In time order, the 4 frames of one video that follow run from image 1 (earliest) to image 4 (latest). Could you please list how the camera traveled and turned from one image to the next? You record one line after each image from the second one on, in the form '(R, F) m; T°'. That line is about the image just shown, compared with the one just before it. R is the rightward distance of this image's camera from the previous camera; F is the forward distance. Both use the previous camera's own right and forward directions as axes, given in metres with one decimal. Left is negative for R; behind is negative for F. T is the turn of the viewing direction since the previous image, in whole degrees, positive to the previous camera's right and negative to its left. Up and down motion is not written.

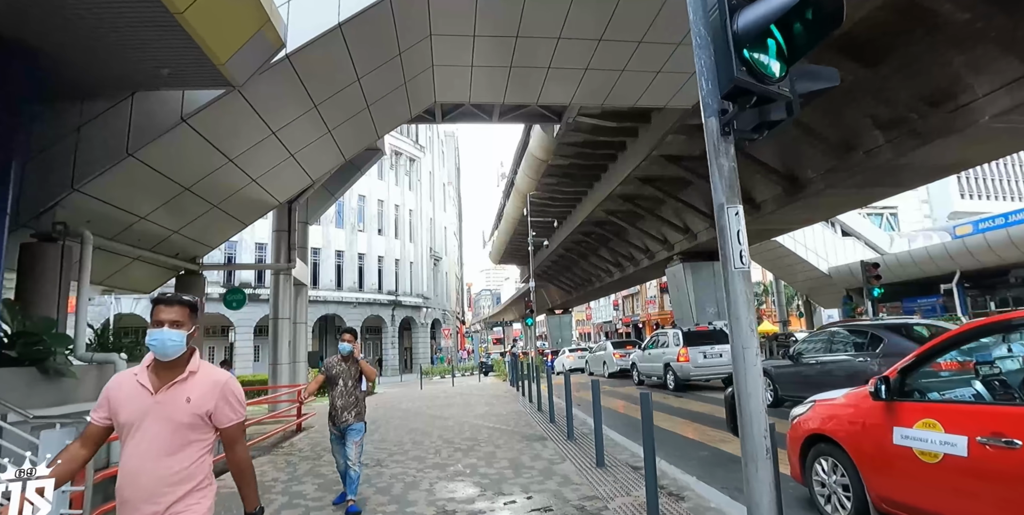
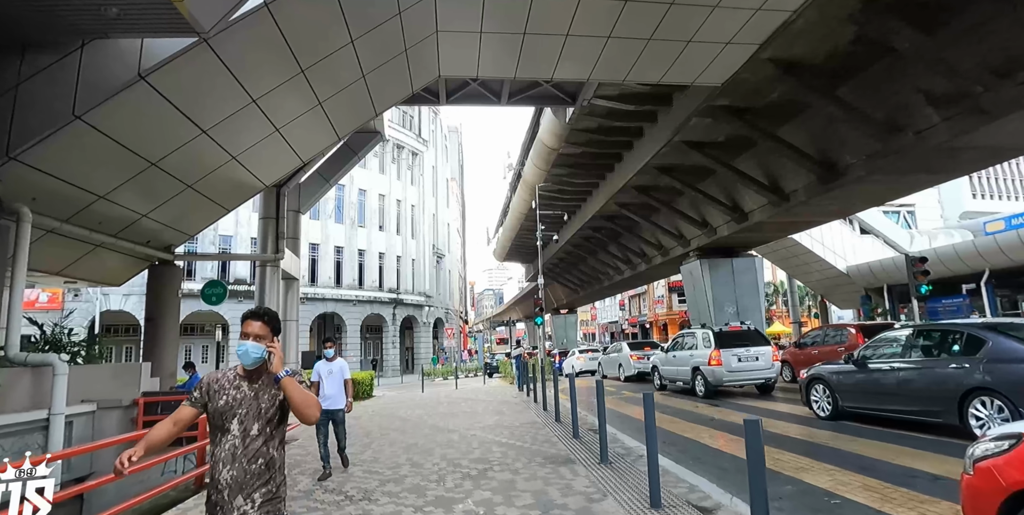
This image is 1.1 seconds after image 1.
(-0.2, +1.2) m; 0°
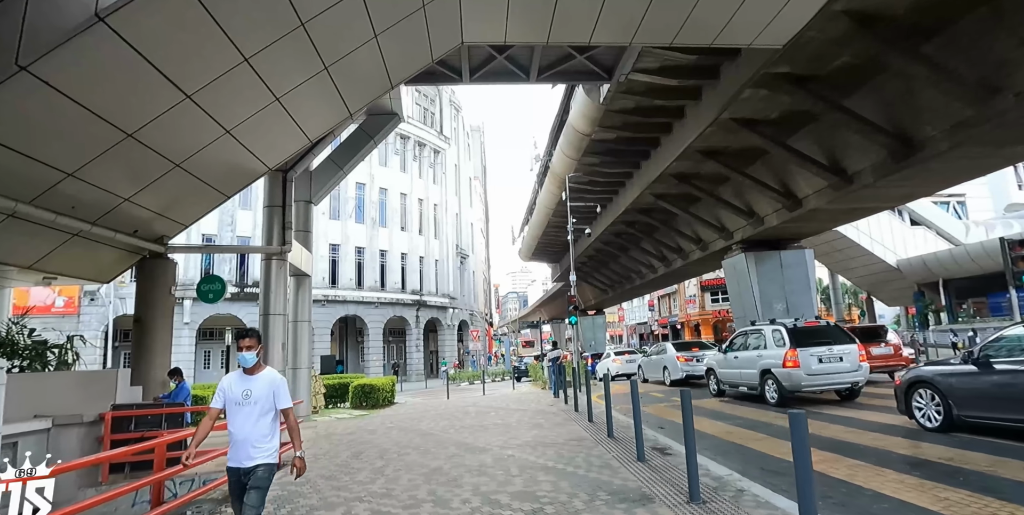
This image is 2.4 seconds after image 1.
(-0.2, +1.3) m; -2°
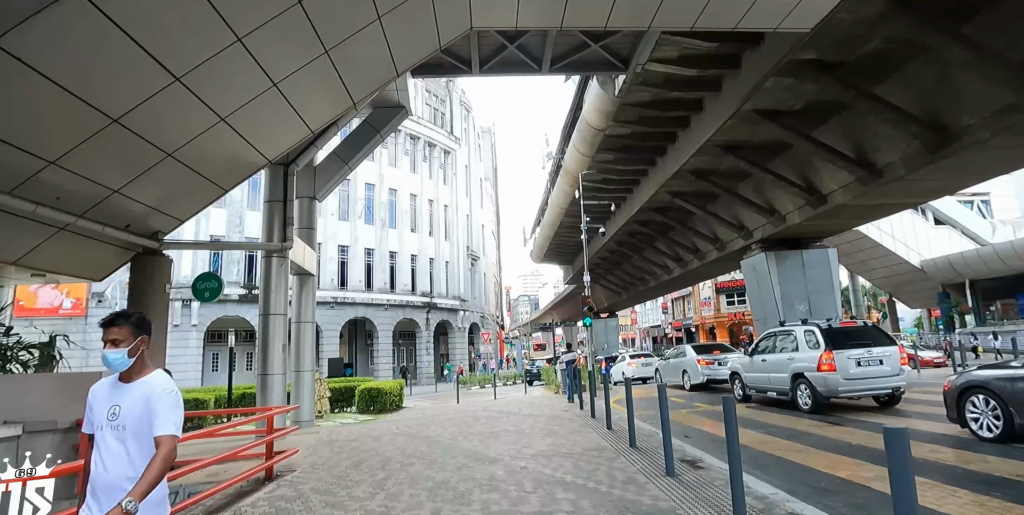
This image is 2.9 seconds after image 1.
(0.0, +0.5) m; -1°
